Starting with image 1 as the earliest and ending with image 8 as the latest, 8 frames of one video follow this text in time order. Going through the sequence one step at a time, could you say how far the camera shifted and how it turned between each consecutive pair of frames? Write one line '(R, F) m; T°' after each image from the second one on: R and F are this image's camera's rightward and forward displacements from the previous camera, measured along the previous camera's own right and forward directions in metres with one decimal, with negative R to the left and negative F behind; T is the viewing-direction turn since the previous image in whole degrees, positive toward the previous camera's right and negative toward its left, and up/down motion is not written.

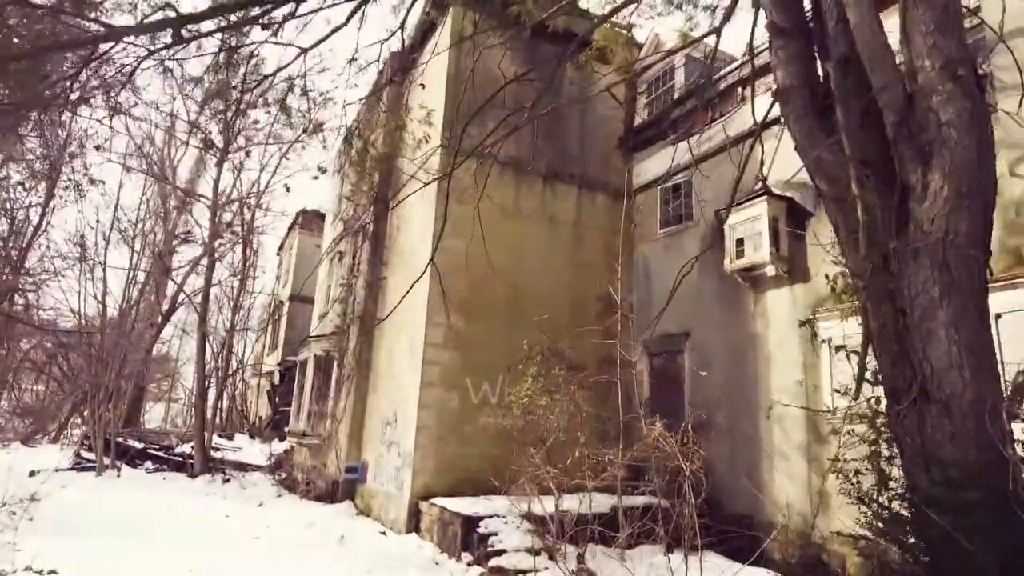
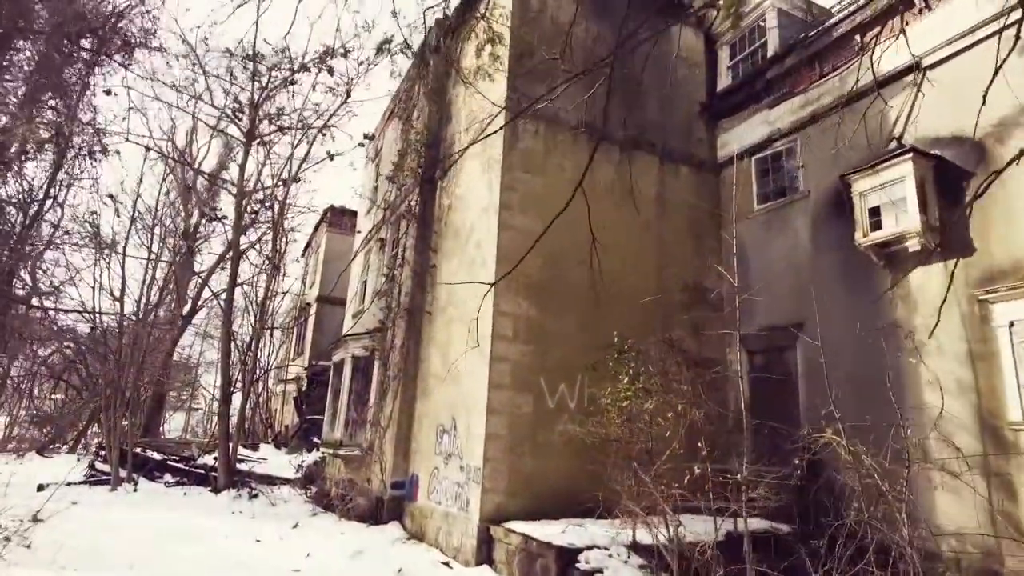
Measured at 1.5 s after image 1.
(-0.9, +1.5) m; -1°
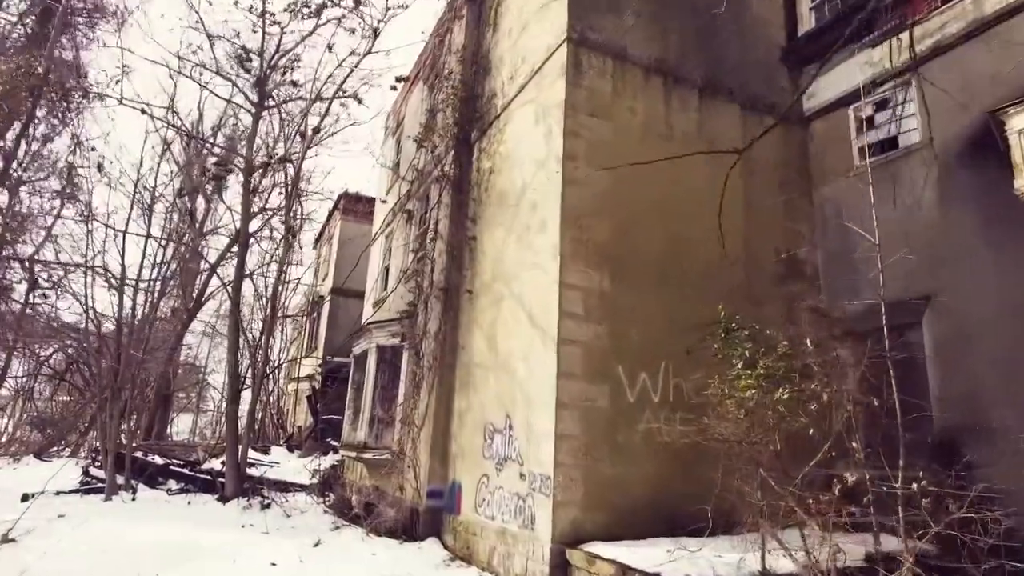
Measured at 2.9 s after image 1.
(-0.7, +1.5) m; -1°
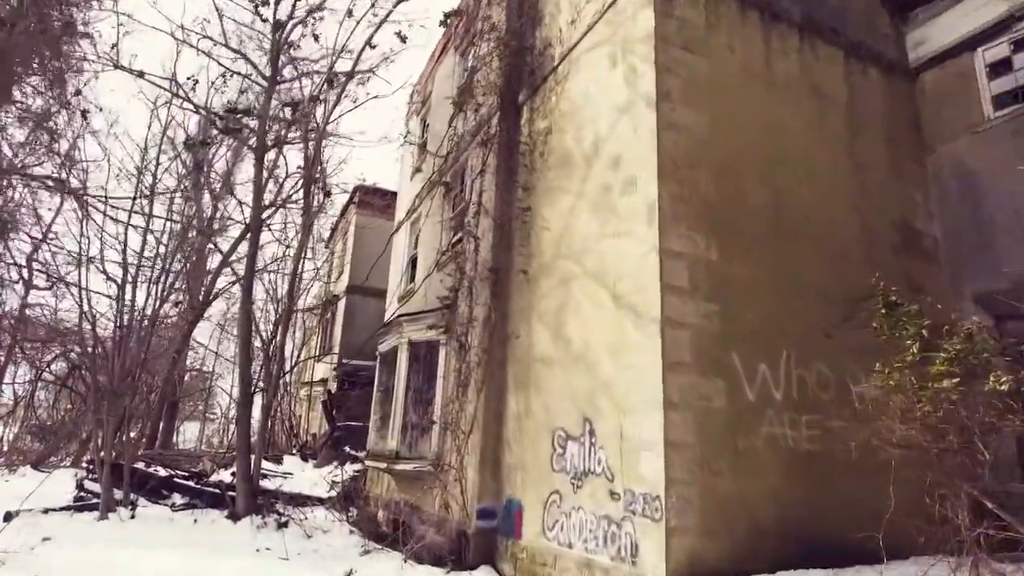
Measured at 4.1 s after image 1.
(-0.7, +1.4) m; 0°
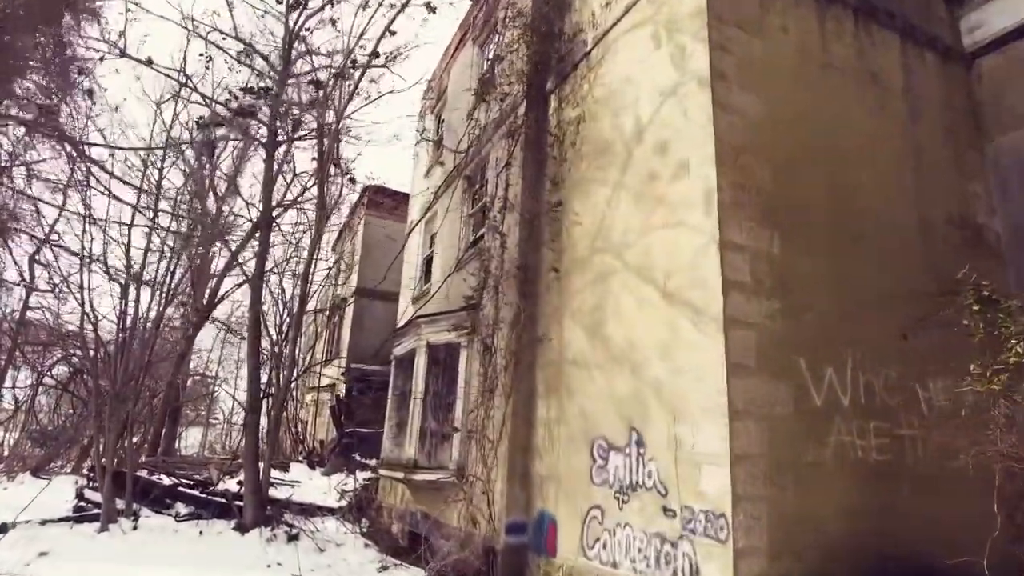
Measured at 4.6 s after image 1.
(-0.3, +0.5) m; 0°
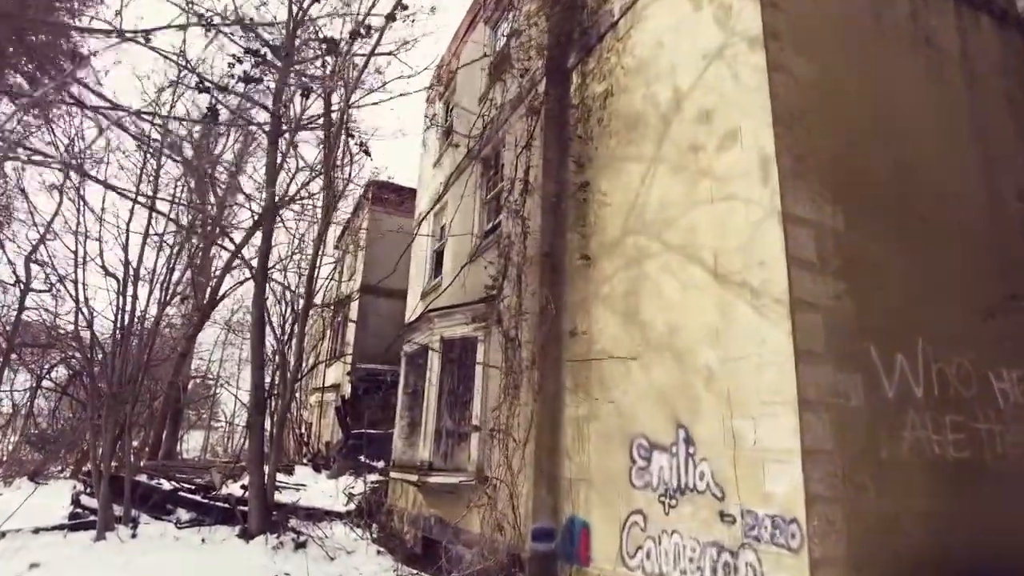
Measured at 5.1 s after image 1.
(-0.2, +0.5) m; 0°
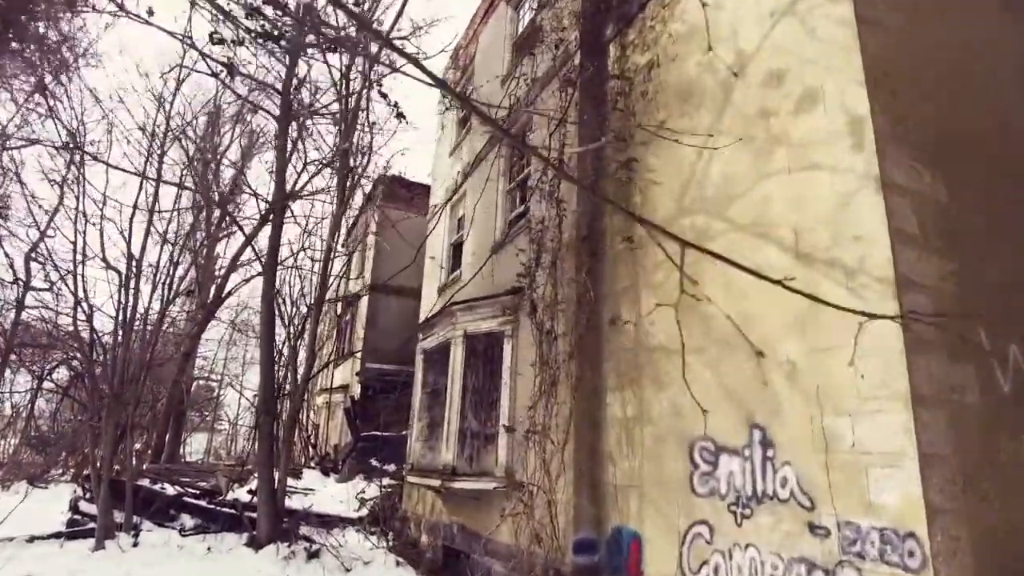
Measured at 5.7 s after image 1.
(-0.3, +0.6) m; 0°
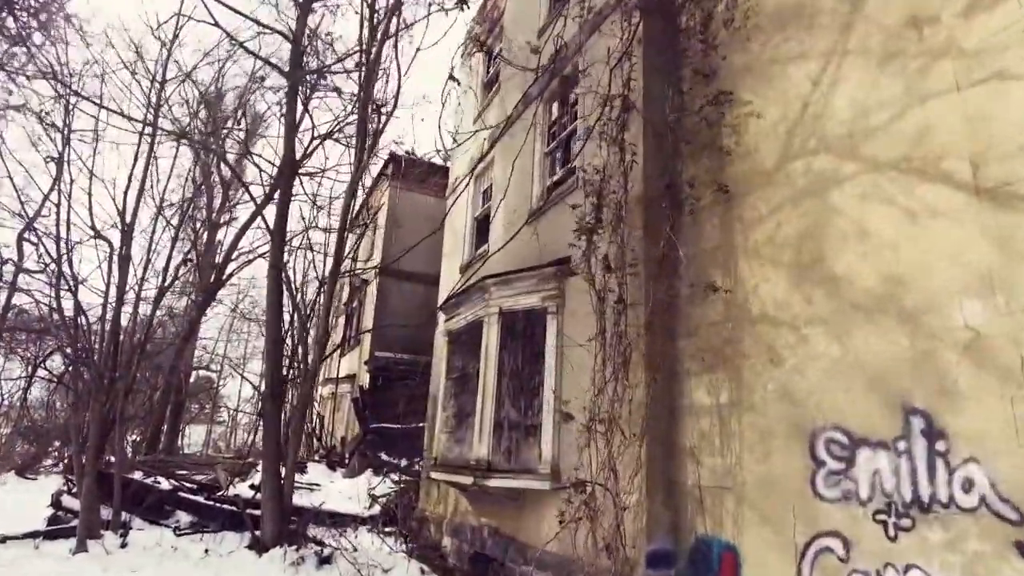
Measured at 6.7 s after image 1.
(-0.5, +1.0) m; 0°
